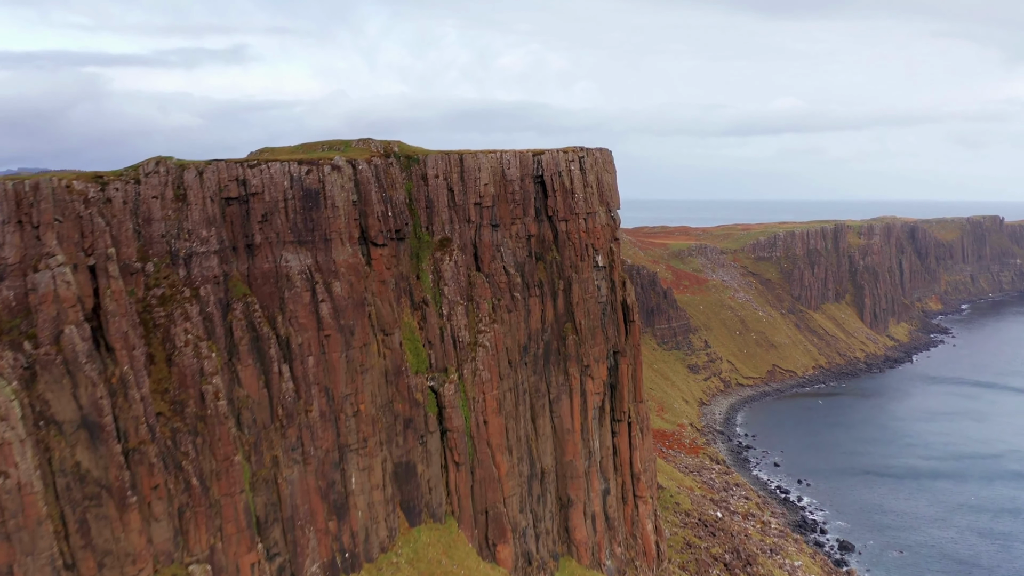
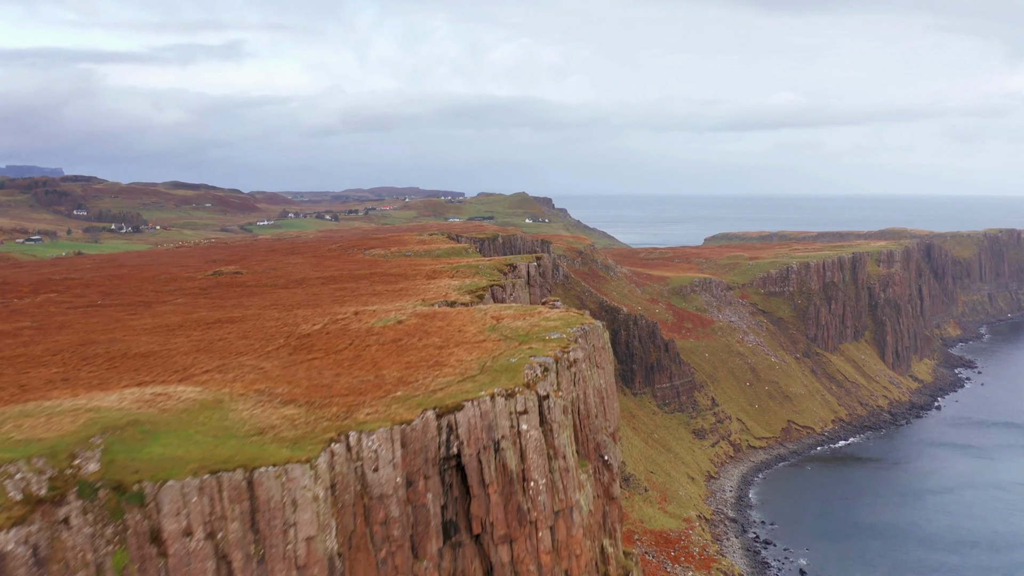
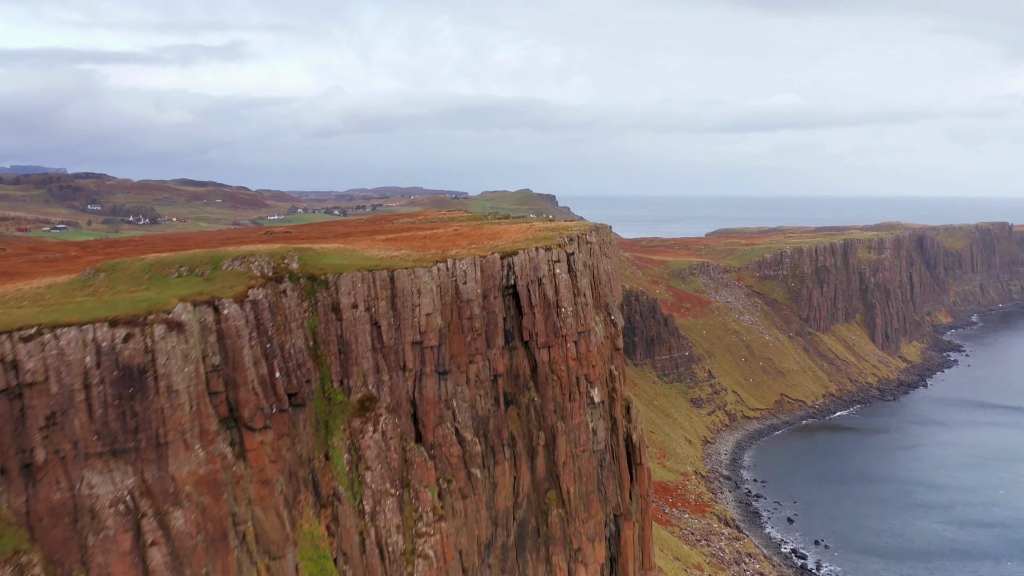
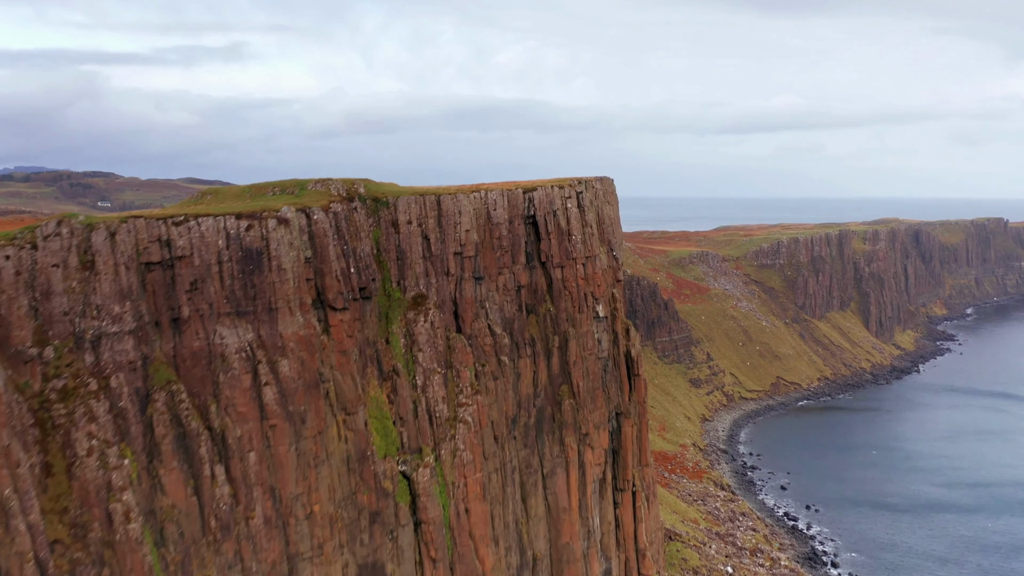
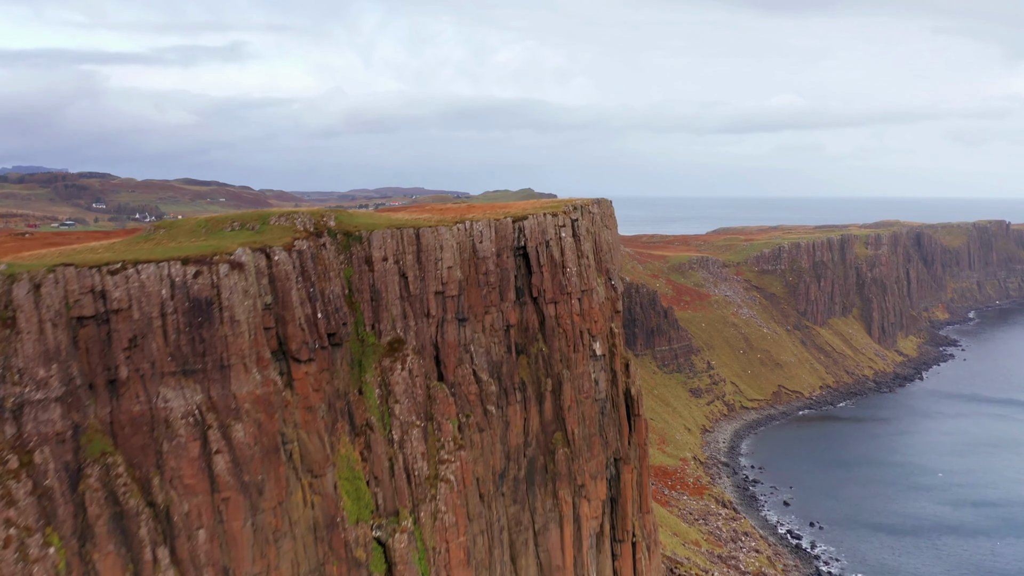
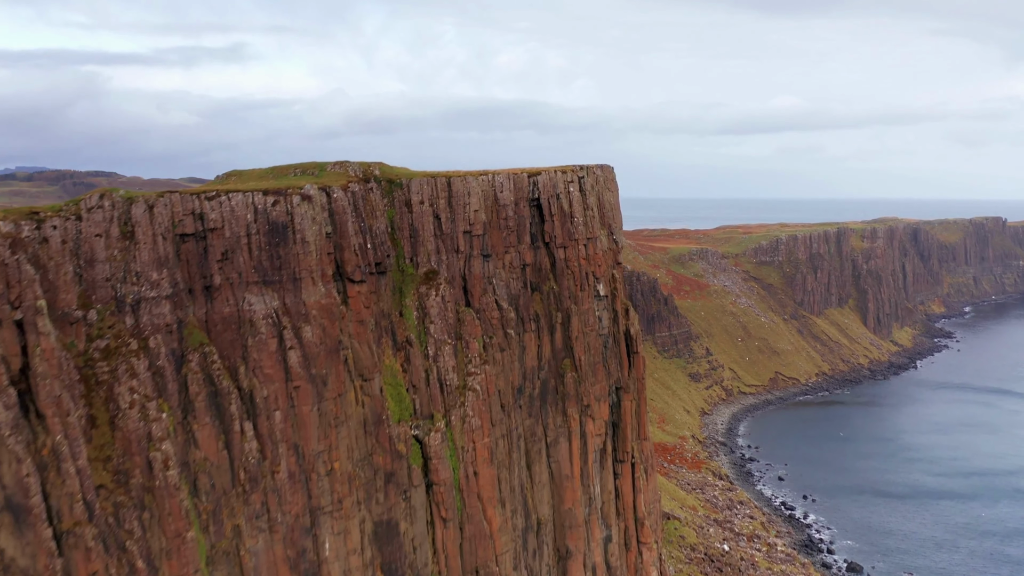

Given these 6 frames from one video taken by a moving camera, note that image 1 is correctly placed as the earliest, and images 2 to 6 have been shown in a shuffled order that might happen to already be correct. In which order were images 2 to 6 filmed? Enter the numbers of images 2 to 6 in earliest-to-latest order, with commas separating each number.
6, 4, 5, 3, 2
